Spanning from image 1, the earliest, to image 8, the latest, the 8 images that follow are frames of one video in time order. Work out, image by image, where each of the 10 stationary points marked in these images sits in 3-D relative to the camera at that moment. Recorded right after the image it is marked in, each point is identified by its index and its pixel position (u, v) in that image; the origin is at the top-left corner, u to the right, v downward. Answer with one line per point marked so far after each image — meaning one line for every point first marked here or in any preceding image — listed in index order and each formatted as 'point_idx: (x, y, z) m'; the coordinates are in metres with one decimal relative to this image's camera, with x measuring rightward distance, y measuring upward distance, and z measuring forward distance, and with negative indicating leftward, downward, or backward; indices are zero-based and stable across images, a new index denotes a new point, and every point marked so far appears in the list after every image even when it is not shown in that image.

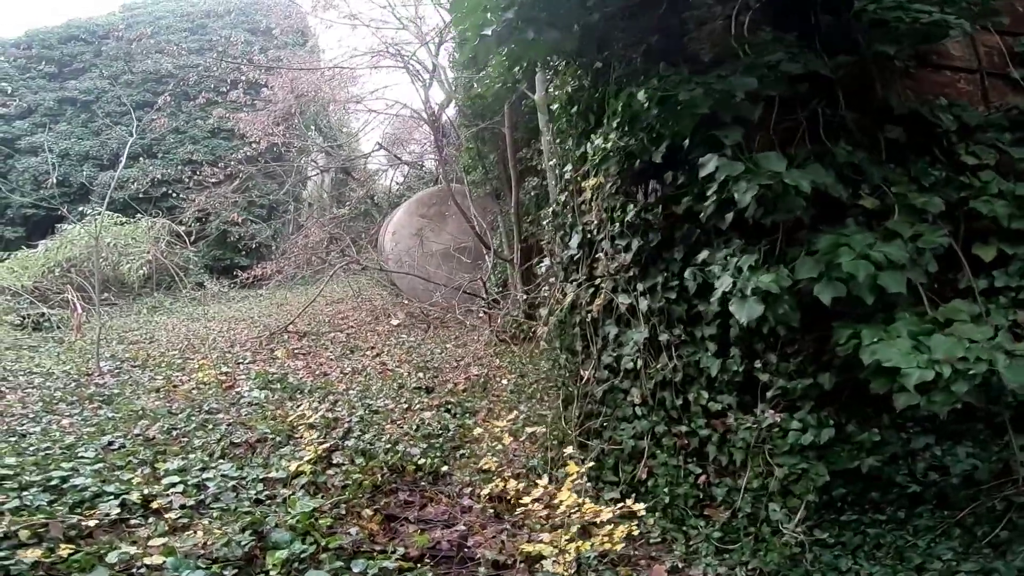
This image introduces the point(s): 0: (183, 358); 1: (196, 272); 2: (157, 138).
0: (-3.3, -0.7, +5.5) m
1: (-5.4, +0.3, +9.3) m
2: (-6.6, +2.9, +10.4) m
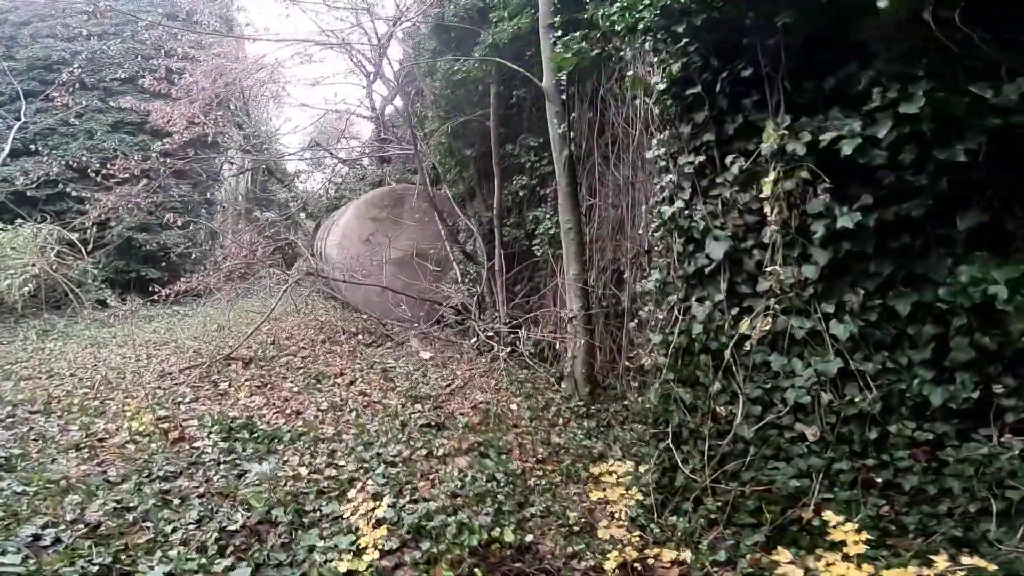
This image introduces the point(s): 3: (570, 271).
0: (-3.2, -0.9, +4.3) m
1: (-6.0, 0.0, +7.8) m
2: (-7.4, +2.6, +8.7) m
3: (+0.6, +0.1, +4.7) m
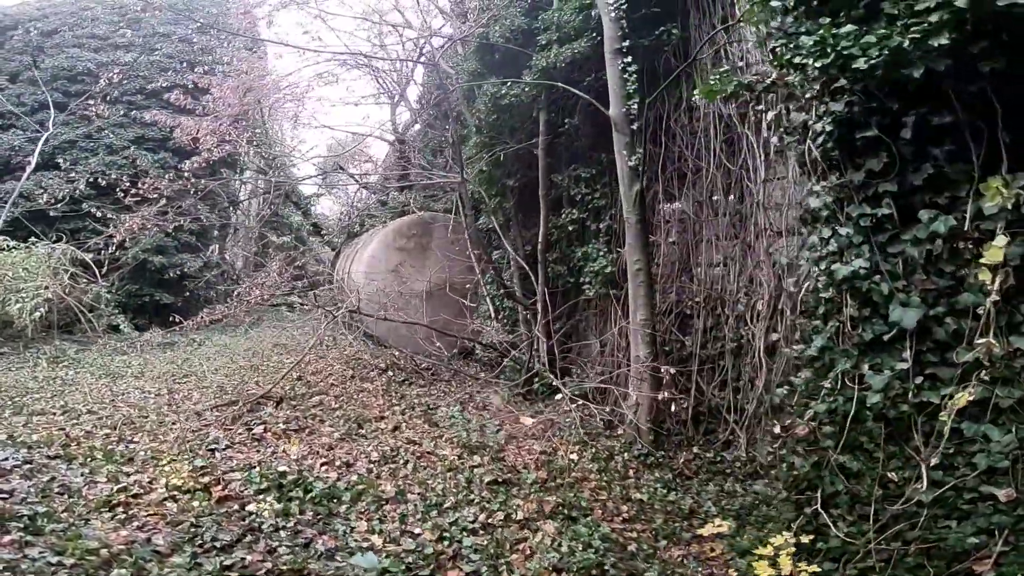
0: (-2.8, -1.1, +4.0) m
1: (-5.5, -0.3, +7.5) m
2: (-6.9, +2.3, +8.4) m
3: (+1.0, -0.2, +4.4) m
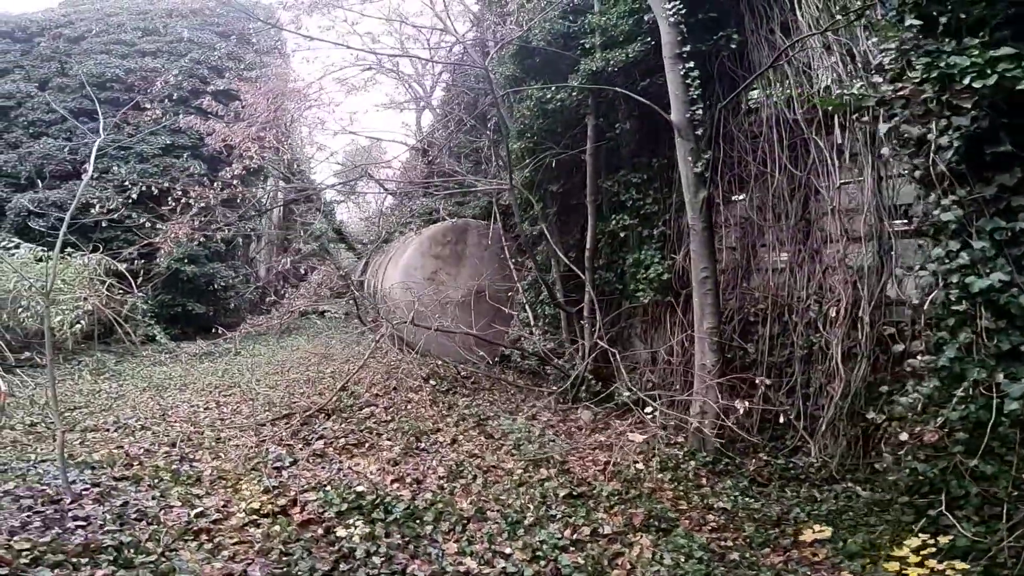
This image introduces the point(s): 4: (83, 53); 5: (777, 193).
0: (-2.3, -1.2, +3.9) m
1: (-5.0, -0.5, +7.4) m
2: (-6.4, +2.1, +8.4) m
3: (+1.5, -0.3, +4.3) m
4: (-7.2, +4.0, +9.2) m
5: (+2.2, +0.8, +4.5) m
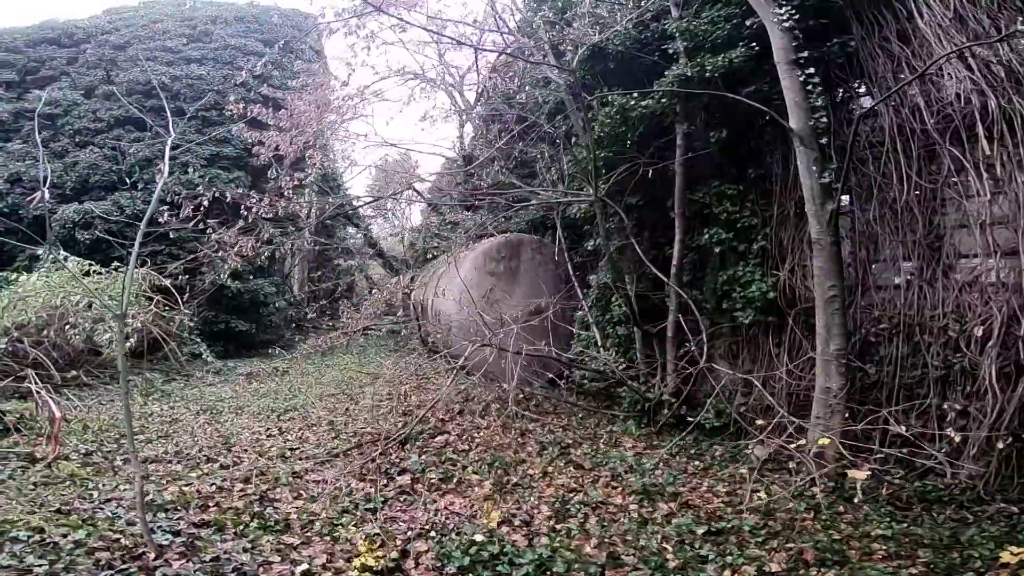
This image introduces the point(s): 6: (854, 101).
0: (-1.6, -1.3, +3.5) m
1: (-4.2, -0.7, +7.1) m
2: (-5.6, +1.9, +8.2) m
3: (+2.2, -0.4, +3.9) m
4: (-6.4, +3.7, +9.0) m
5: (+2.9, +0.6, +4.1) m
6: (+3.0, +1.6, +4.9) m
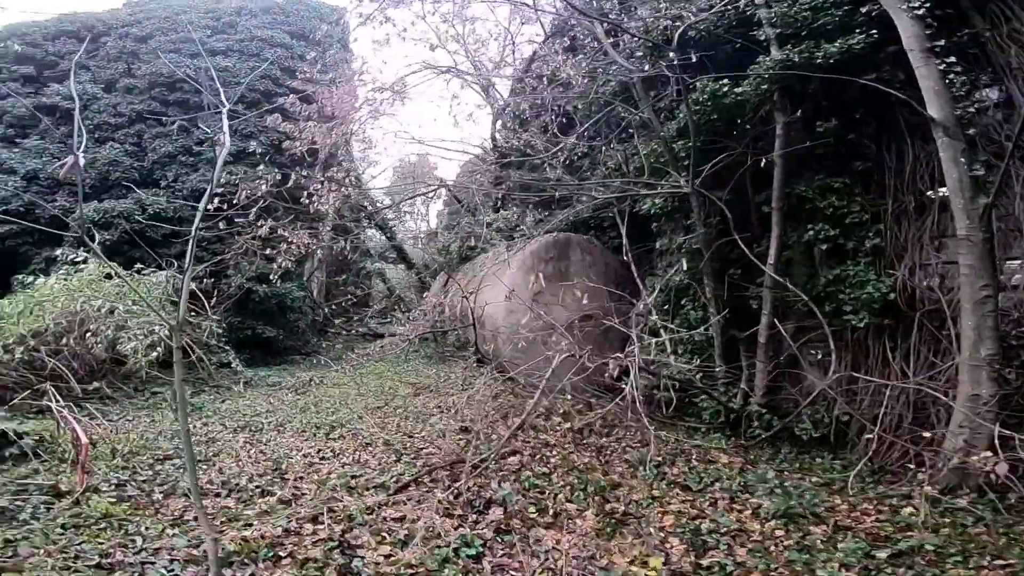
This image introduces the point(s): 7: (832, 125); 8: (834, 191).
0: (-0.9, -1.3, +3.0) m
1: (-3.5, -0.7, +6.6) m
2: (-4.9, +1.8, +7.6) m
3: (+2.9, -0.4, +3.3) m
4: (-5.7, +3.7, +8.5) m
5: (+3.6, +0.6, +3.5) m
6: (+3.7, +1.6, +4.3) m
7: (+2.7, +1.4, +4.6) m
8: (+2.7, +0.9, +4.6) m
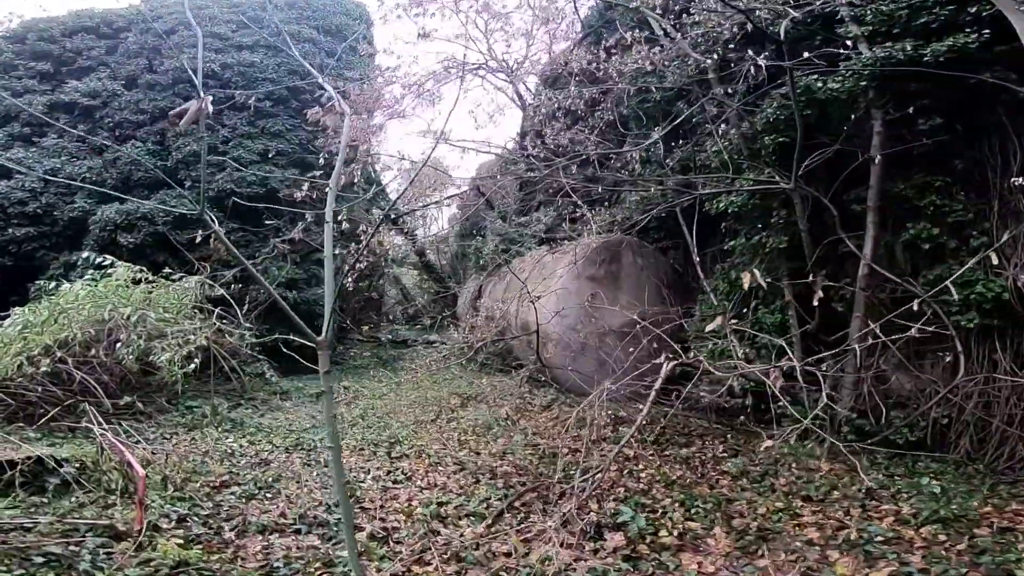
0: (-0.3, -1.3, +2.5) m
1: (-2.9, -0.8, +6.1) m
2: (-4.3, +1.7, +7.2) m
3: (+3.5, -0.4, +2.9) m
4: (-5.1, +3.6, +8.1) m
5: (+4.2, +0.7, +3.1) m
6: (+4.3, +1.6, +3.9) m
7: (+3.3, +1.4, +4.2) m
8: (+3.3, +0.9, +4.2) m
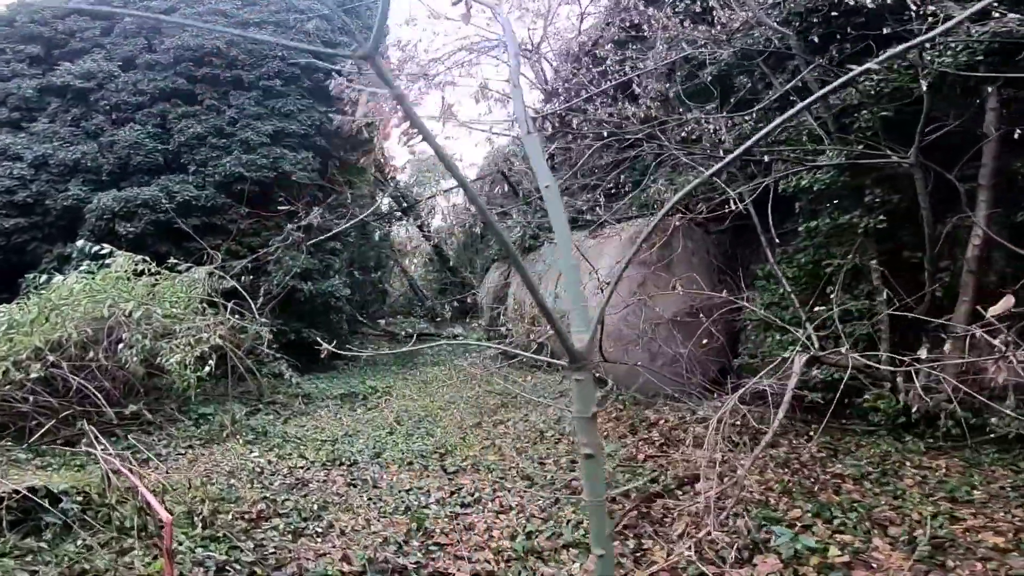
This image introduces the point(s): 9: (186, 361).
0: (+0.3, -1.3, +1.9) m
1: (-2.4, -0.7, +5.5) m
2: (-3.9, +1.8, +6.5) m
3: (+4.1, -0.3, +2.4) m
4: (-4.7, +3.6, +7.4) m
5: (+4.7, +0.8, +2.6) m
6: (+4.8, +1.7, +3.3) m
7: (+3.8, +1.6, +3.6) m
8: (+3.8, +1.0, +3.6) m
9: (-2.7, -0.6, +4.5) m
